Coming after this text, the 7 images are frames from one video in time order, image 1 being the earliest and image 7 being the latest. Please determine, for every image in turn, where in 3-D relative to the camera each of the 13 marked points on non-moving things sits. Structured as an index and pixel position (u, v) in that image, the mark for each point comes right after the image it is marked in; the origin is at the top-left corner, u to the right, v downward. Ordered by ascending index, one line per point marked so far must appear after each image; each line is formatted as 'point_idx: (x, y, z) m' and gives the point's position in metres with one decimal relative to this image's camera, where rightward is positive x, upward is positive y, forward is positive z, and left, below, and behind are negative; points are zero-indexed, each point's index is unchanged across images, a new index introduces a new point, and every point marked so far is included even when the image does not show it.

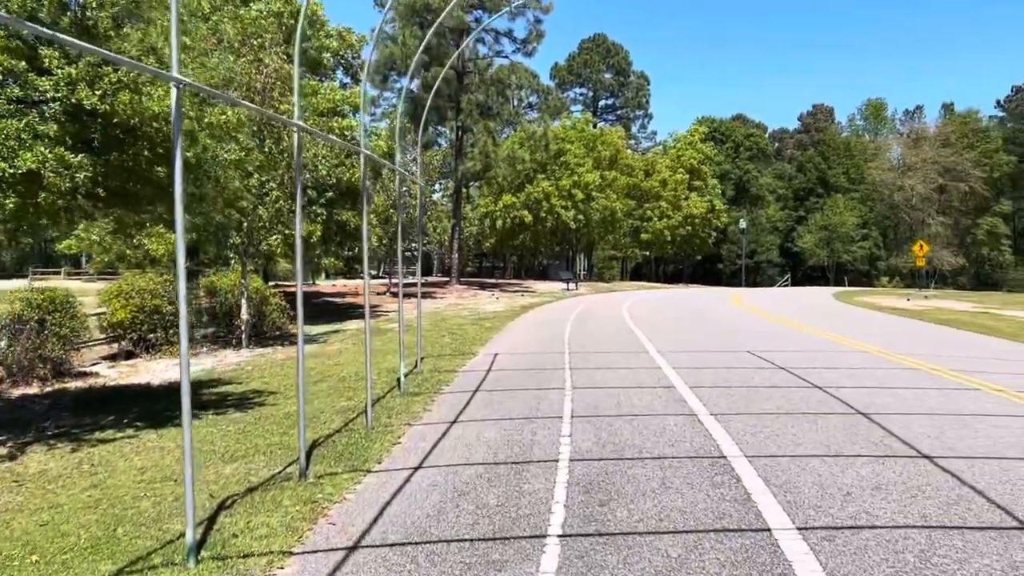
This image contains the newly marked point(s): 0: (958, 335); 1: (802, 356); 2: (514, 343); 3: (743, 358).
0: (+8.1, -0.9, +16.5) m
1: (+4.1, -1.0, +12.8) m
2: (0.0, -0.9, +14.6) m
3: (+3.3, -1.0, +12.7) m
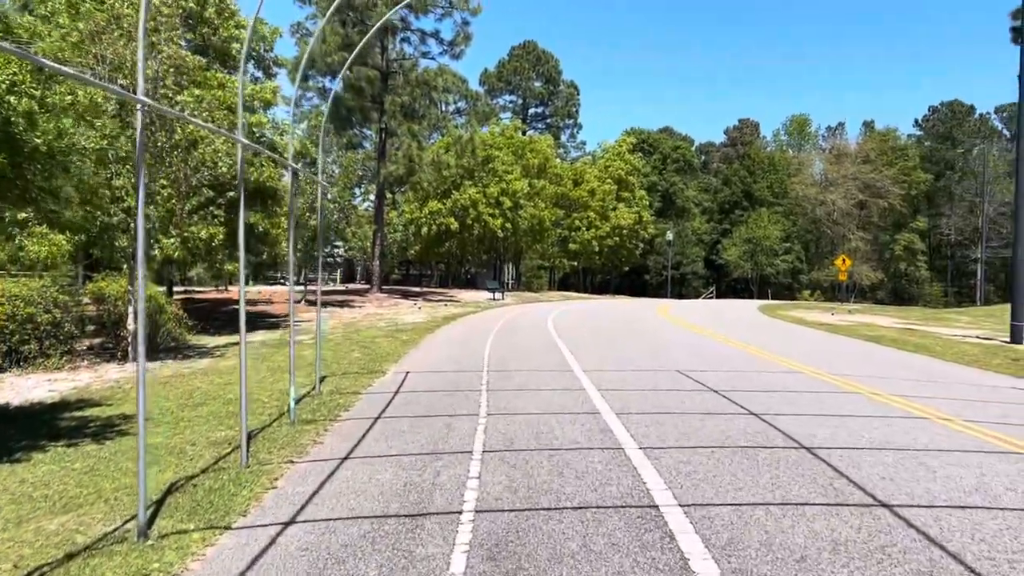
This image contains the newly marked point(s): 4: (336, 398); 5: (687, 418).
0: (+6.7, -1.2, +16.0) m
1: (+3.0, -1.2, +12.0) m
2: (-1.3, -1.1, +13.5) m
3: (+2.1, -1.2, +11.9) m
4: (-1.9, -1.2, +9.8) m
5: (+1.7, -1.3, +8.9) m
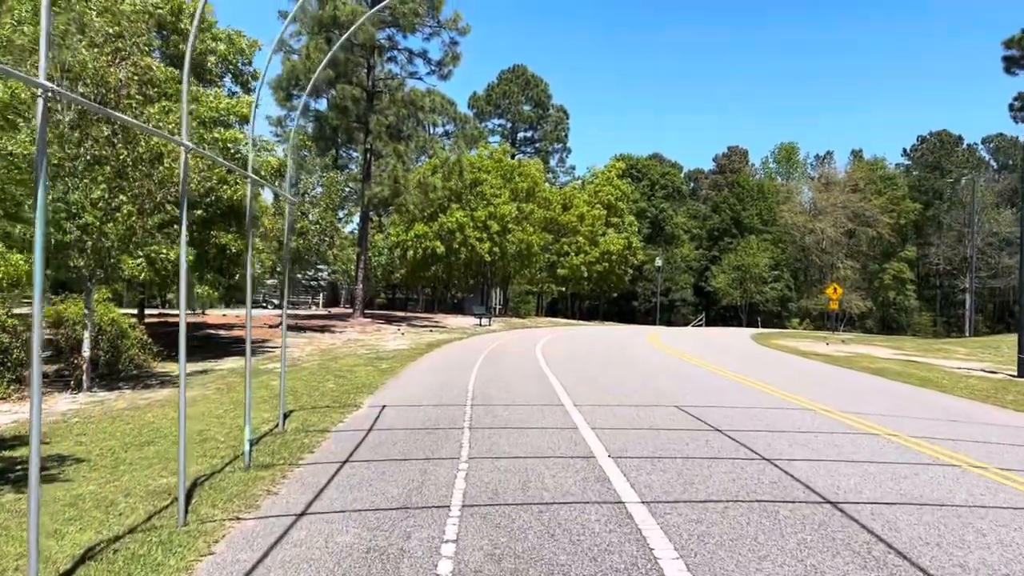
0: (+6.4, -1.7, +15.2) m
1: (+2.8, -1.6, +11.1) m
2: (-1.5, -1.4, +12.6) m
3: (+1.9, -1.5, +11.0) m
4: (-2.1, -1.5, +8.8) m
5: (+1.6, -1.5, +8.0) m
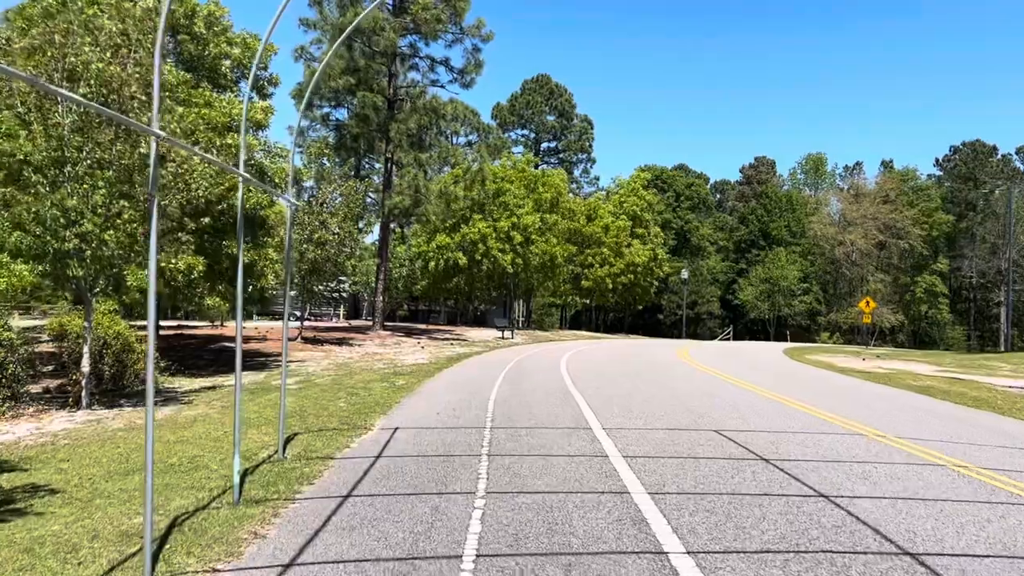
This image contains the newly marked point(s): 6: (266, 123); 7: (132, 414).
0: (+6.8, -1.9, +14.1) m
1: (+3.0, -1.7, +10.1) m
2: (-1.2, -1.6, +11.7) m
3: (+2.2, -1.7, +10.0) m
4: (-1.9, -1.6, +8.0) m
5: (+1.8, -1.7, +7.0) m
6: (-5.3, +3.5, +19.1) m
7: (-5.0, -1.7, +11.7) m
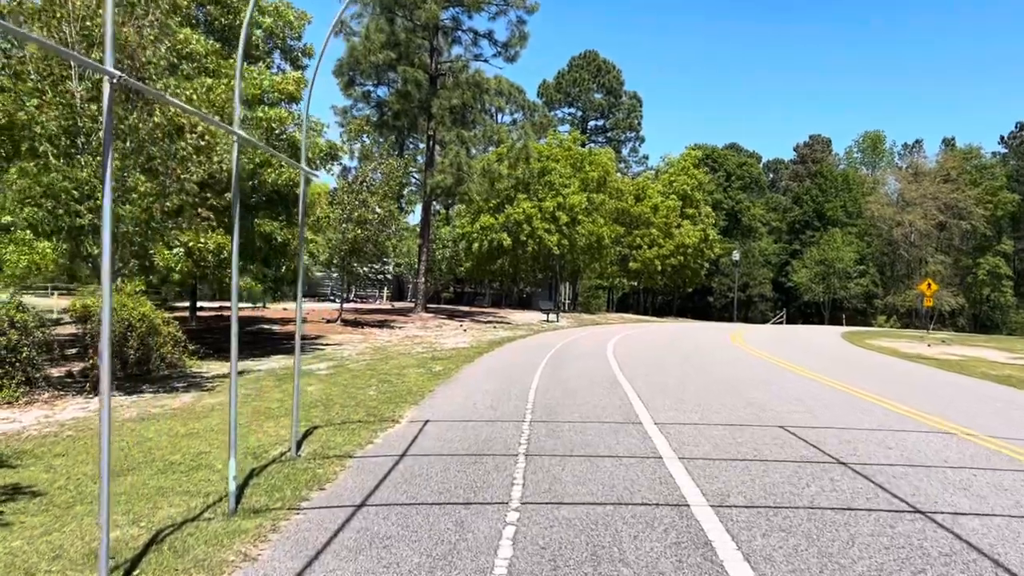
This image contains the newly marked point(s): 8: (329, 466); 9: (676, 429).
0: (+7.4, -1.6, +12.8) m
1: (+3.5, -1.5, +9.0) m
2: (-0.7, -1.4, +10.8) m
3: (+2.6, -1.5, +8.9) m
4: (-1.6, -1.4, +7.1) m
5: (+2.0, -1.5, +5.9) m
6: (-4.3, +3.9, +18.3) m
7: (-4.4, -1.4, +11.0) m
8: (-1.4, -1.4, +7.1) m
9: (+1.7, -1.4, +9.3) m
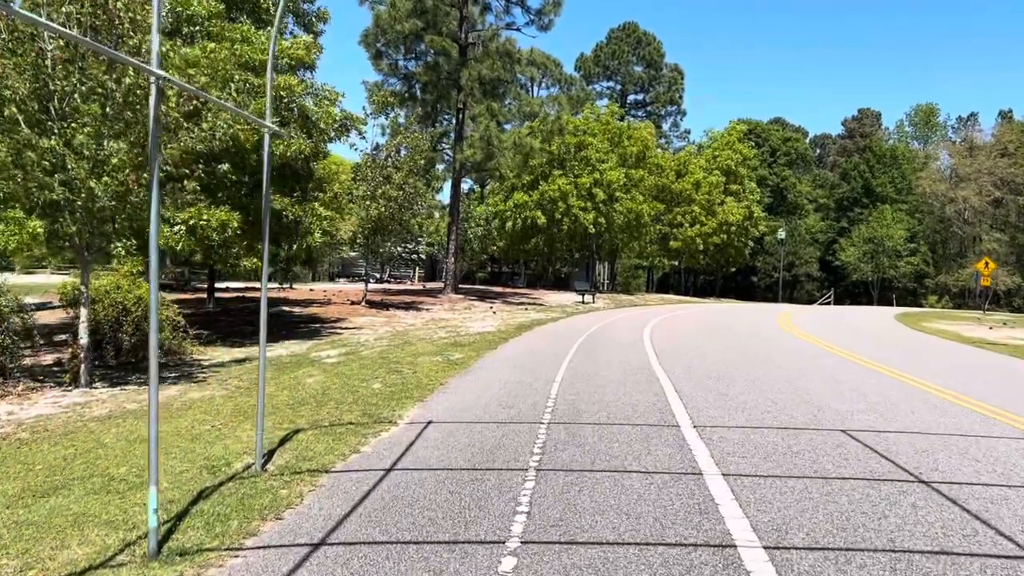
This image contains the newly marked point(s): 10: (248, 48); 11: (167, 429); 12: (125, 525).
0: (+7.7, -1.4, +11.1) m
1: (+3.6, -1.3, +7.5) m
2: (-0.5, -1.2, +9.5) m
3: (+2.7, -1.3, +7.5) m
4: (-1.5, -1.3, +5.9) m
5: (+2.0, -1.4, +4.6) m
6: (-3.8, +4.3, +17.1) m
7: (-4.2, -1.2, +9.9) m
8: (-1.4, -1.3, +5.9) m
9: (+1.8, -1.3, +7.9) m
10: (-4.6, +4.2, +15.5) m
11: (-3.0, -1.2, +7.8) m
12: (-2.1, -1.3, +5.0) m
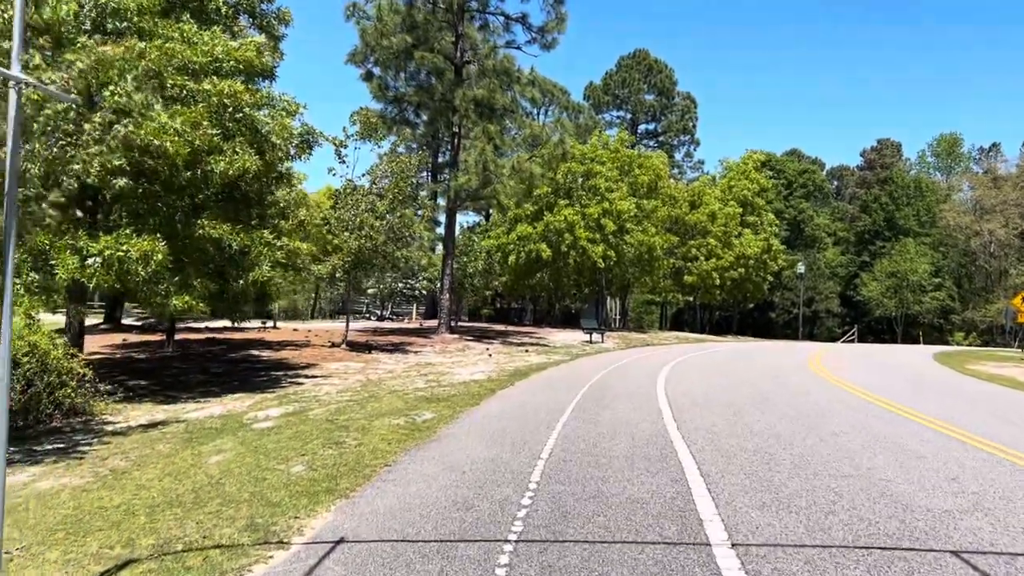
0: (+7.4, -1.8, +8.4) m
1: (+3.3, -1.6, +4.8) m
2: (-0.7, -1.5, +6.9) m
3: (+2.4, -1.6, +4.8) m
4: (-1.9, -1.5, +3.3) m
5: (+1.6, -1.6, +1.9) m
6: (-4.0, +3.6, +14.7) m
7: (-4.5, -1.6, +7.3) m
8: (-1.8, -1.5, +3.3) m
9: (+1.5, -1.6, +5.2) m
10: (-4.8, +3.5, +13.1) m
11: (-3.3, -1.5, +5.2) m
12: (-2.5, -1.5, +2.4) m
